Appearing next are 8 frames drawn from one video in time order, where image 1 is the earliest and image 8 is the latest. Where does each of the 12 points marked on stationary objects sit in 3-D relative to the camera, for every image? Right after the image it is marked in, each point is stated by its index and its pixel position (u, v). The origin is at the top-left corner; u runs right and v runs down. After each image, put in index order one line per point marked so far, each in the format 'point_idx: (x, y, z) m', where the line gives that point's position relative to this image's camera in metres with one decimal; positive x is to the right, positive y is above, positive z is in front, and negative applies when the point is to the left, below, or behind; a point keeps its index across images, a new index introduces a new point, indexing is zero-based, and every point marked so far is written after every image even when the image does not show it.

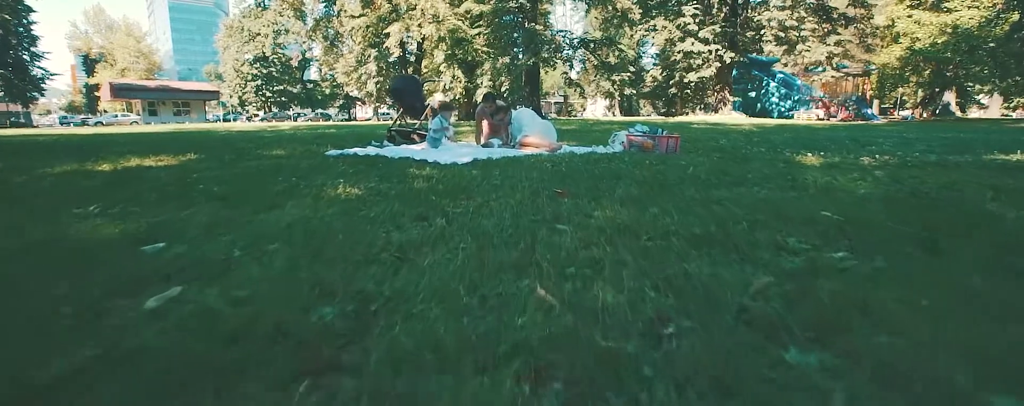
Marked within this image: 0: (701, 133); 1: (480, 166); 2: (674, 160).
0: (+4.4, +1.6, +11.5) m
1: (-0.3, +0.4, +5.1) m
2: (+1.7, +0.4, +5.0) m
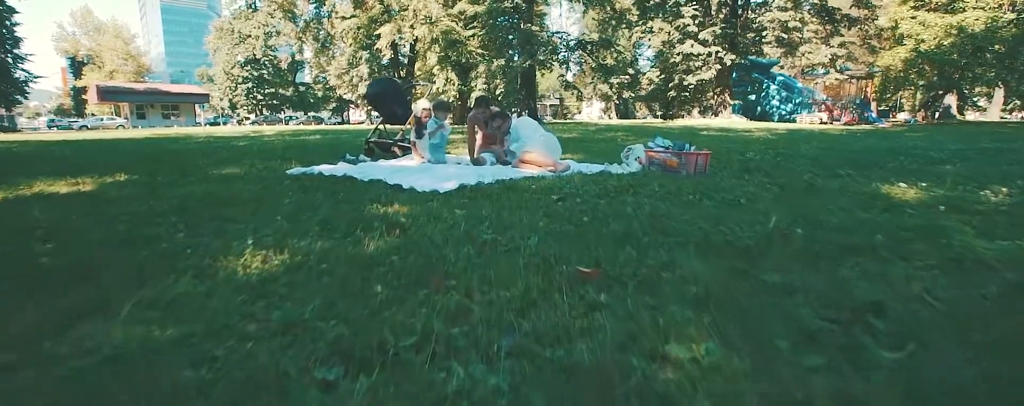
0: (+4.3, +1.3, +10.4) m
1: (-0.3, 0.0, +3.9) m
2: (+1.6, +0.1, +3.9) m
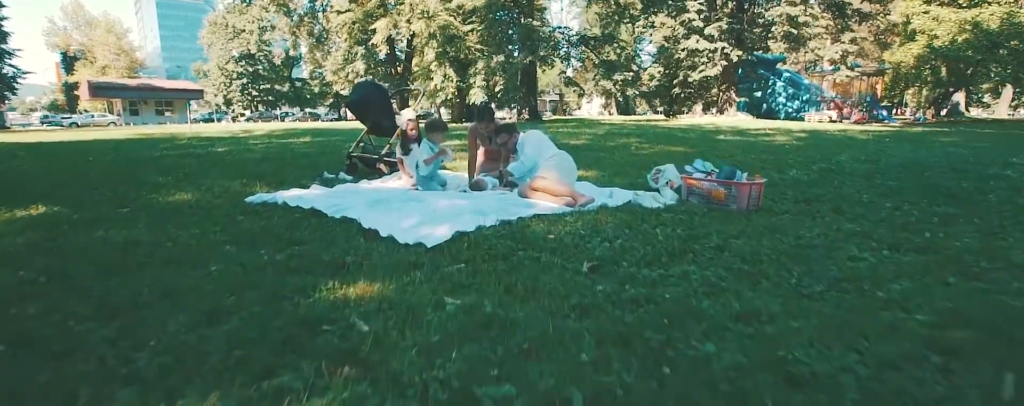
0: (+4.4, +0.9, +9.3) m
1: (-0.3, -0.3, +2.9) m
2: (+1.7, -0.3, +2.8) m
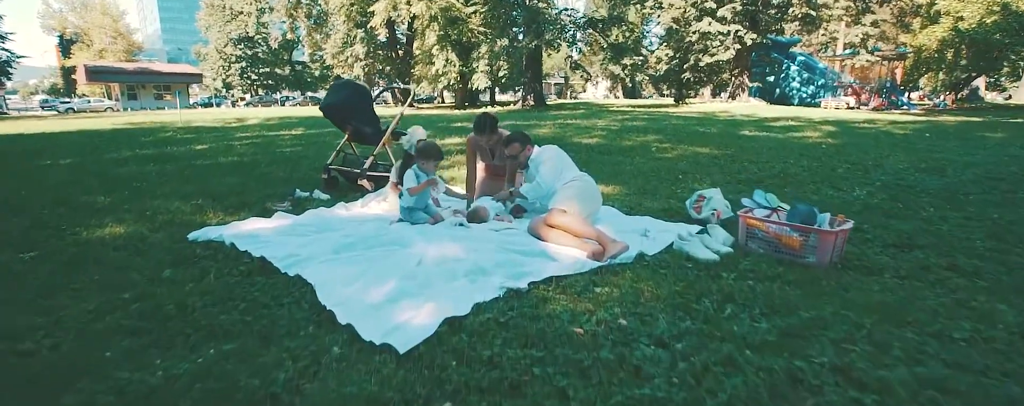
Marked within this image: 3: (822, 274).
0: (+4.5, +0.8, +8.2) m
1: (-0.2, -0.7, +1.9) m
2: (+1.8, -0.7, +1.8) m
3: (+1.9, -0.4, +3.1) m
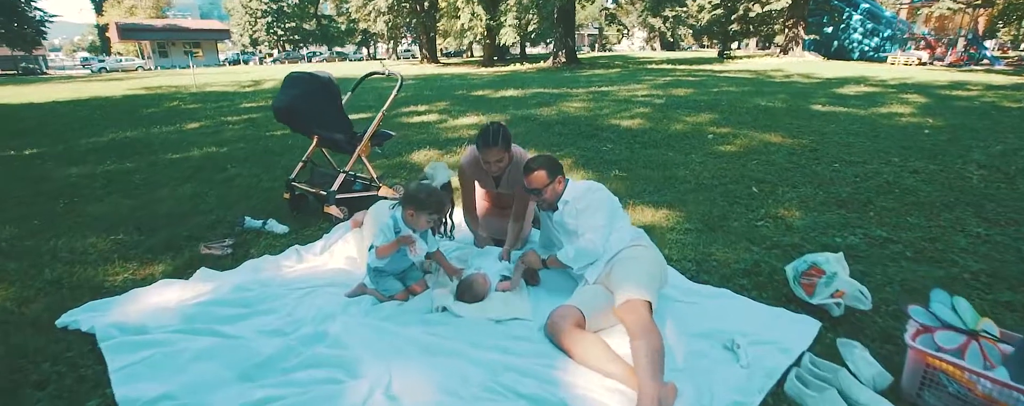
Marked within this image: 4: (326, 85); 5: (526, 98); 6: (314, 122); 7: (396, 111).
0: (+4.8, +0.6, +6.4) m
1: (-0.3, -1.4, +0.5) m
2: (+1.7, -1.4, +0.3) m
3: (+1.9, -1.0, +1.6) m
4: (-1.6, +1.0, +4.2) m
5: (+0.3, +2.7, +12.7) m
6: (-1.7, +0.7, +4.2) m
7: (-2.7, +2.2, +11.4) m
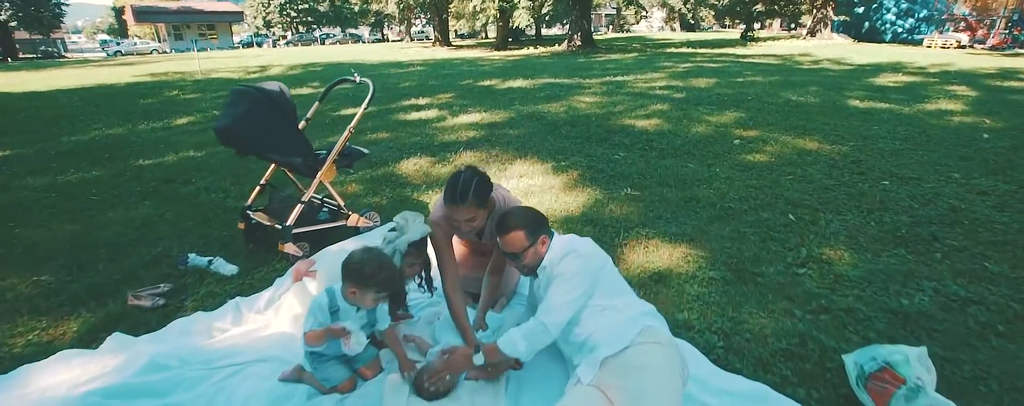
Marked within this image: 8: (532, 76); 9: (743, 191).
0: (+4.7, +0.4, +5.5) m
1: (-0.5, -1.8, -0.1) m
2: (+1.4, -1.8, -0.4) m
3: (+1.7, -1.4, +0.8) m
4: (-1.7, +0.8, +3.6) m
5: (+0.5, +2.8, +11.9) m
6: (-1.8, +0.4, +3.5) m
7: (-2.6, +2.2, +10.7) m
8: (+0.6, +3.8, +14.8) m
9: (+2.3, +0.1, +4.9) m
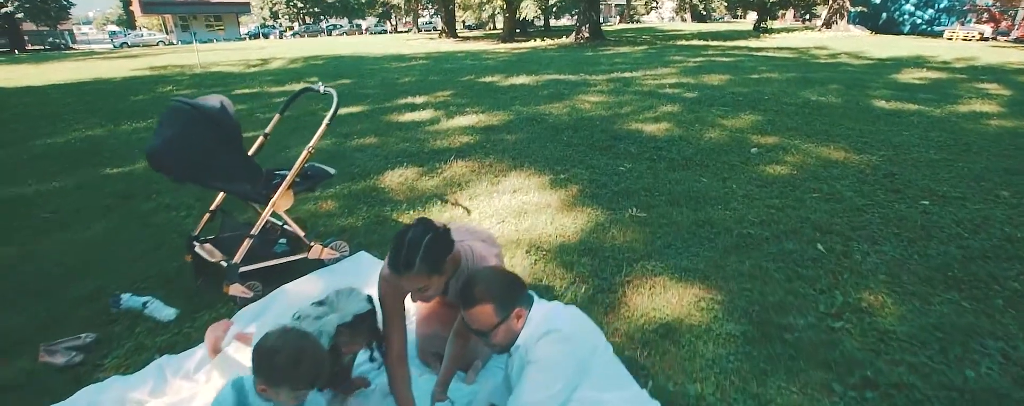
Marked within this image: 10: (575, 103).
0: (+4.7, +0.2, +4.9) m
1: (-0.7, -2.1, -0.6) m
2: (+1.3, -2.1, -0.9) m
3: (+1.6, -1.7, +0.3) m
4: (-1.8, +0.6, +3.0) m
5: (+0.6, +2.7, +11.3) m
6: (-1.9, +0.2, +3.0) m
7: (-2.5, +2.1, +10.2) m
8: (+0.7, +3.8, +14.1) m
9: (+2.2, -0.1, +4.3) m
10: (+1.2, +1.8, +9.0) m
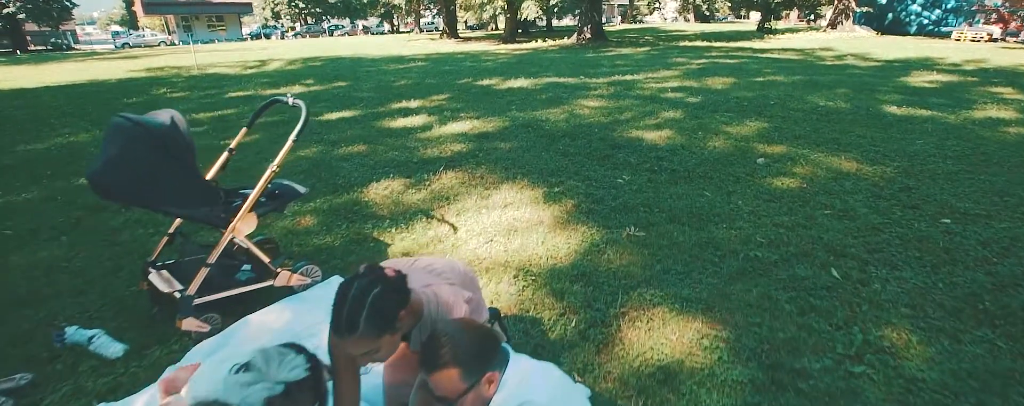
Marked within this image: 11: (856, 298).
0: (+4.6, 0.0, +4.6) m
1: (-0.8, -2.2, -0.9) m
2: (+1.1, -2.2, -1.2) m
3: (+1.5, -1.8, 0.0) m
4: (-1.9, +0.4, +2.7) m
5: (+0.5, +2.5, +11.0) m
6: (-2.0, +0.1, +2.7) m
7: (-2.6, +1.9, +9.9) m
8: (+0.7, +3.7, +13.8) m
9: (+2.1, -0.3, +4.0) m
10: (+1.1, +1.7, +8.7) m
11: (+2.2, -0.6, +3.2) m
